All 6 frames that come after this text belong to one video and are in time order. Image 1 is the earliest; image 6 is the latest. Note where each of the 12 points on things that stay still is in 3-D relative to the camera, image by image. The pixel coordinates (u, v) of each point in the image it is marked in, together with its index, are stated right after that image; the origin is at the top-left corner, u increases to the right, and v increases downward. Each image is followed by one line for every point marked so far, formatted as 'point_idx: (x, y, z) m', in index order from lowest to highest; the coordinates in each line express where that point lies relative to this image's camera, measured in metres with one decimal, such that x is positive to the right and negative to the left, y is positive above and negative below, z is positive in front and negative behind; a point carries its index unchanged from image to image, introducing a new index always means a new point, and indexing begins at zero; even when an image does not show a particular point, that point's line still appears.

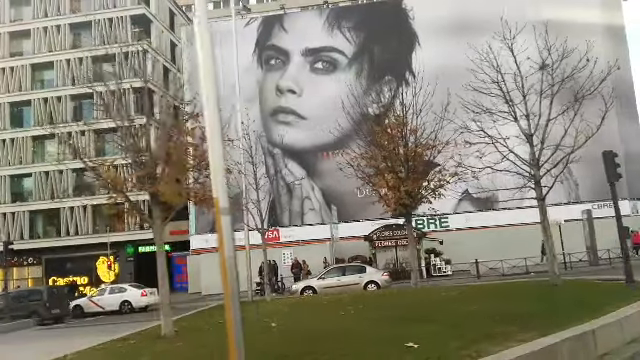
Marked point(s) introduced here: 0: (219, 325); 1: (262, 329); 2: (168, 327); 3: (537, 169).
0: (-2.6, -3.7, +15.8) m
1: (-1.4, -3.5, +13.8) m
2: (-3.8, -3.6, +15.1) m
3: (+6.8, +0.3, +19.1) m
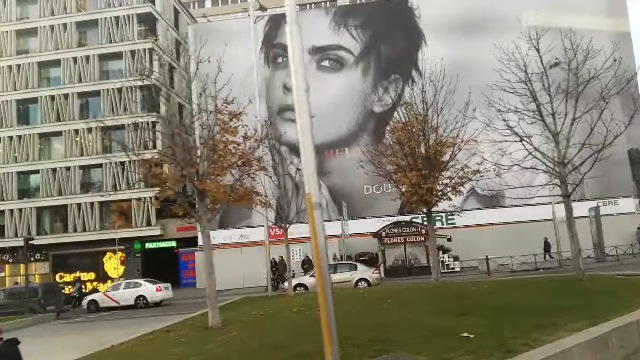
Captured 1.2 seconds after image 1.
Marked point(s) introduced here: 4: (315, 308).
0: (-1.5, -3.6, +16.2) m
1: (-0.3, -3.3, +14.3) m
2: (-2.7, -3.5, +15.5) m
3: (+7.8, +0.4, +19.7) m
4: (-0.1, -3.5, +16.4) m
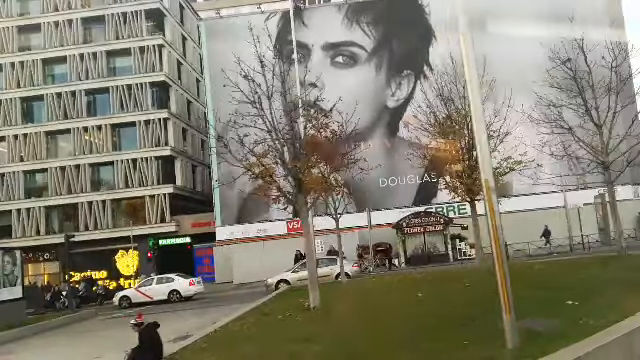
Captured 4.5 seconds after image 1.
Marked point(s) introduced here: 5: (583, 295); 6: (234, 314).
0: (+1.0, -3.4, +17.4) m
1: (+2.3, -3.1, +15.5) m
2: (-0.1, -3.3, +16.6) m
3: (+10.1, +0.9, +21.3) m
4: (+2.4, -3.2, +17.7) m
5: (+6.2, -2.7, +14.1) m
6: (-2.7, -4.4, +19.7) m
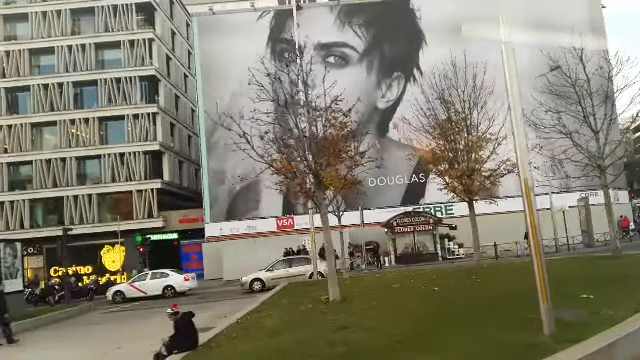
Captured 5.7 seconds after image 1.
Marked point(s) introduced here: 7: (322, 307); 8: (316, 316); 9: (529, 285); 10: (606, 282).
0: (+1.5, -3.3, +18.0) m
1: (+2.9, -3.0, +16.2) m
2: (+0.4, -3.2, +17.2) m
3: (+10.5, +0.8, +22.4) m
4: (+2.9, -3.2, +18.4) m
5: (+6.9, -2.7, +15.0) m
6: (-2.3, -4.2, +20.2) m
7: (0.0, -3.5, +16.6) m
8: (-0.1, -3.5, +15.3) m
9: (+5.7, -2.9, +16.4) m
10: (+7.5, -2.7, +15.8) m
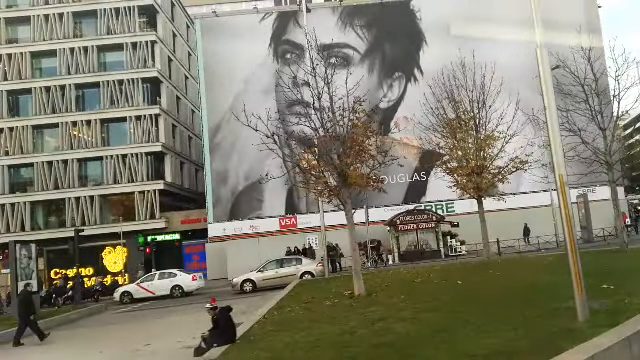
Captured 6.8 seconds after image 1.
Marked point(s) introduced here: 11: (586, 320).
0: (+2.2, -3.2, +18.5) m
1: (+3.7, -3.0, +16.8) m
2: (+1.2, -3.1, +17.7) m
3: (+11.1, +0.9, +23.0) m
4: (+3.7, -3.1, +18.9) m
5: (+7.7, -2.6, +15.6) m
6: (-1.6, -4.2, +20.6) m
7: (+0.8, -3.4, +17.1) m
8: (+0.7, -3.4, +15.7) m
9: (+6.4, -2.8, +17.0) m
10: (+8.3, -2.6, +16.5) m
11: (+4.9, -2.6, +11.1) m
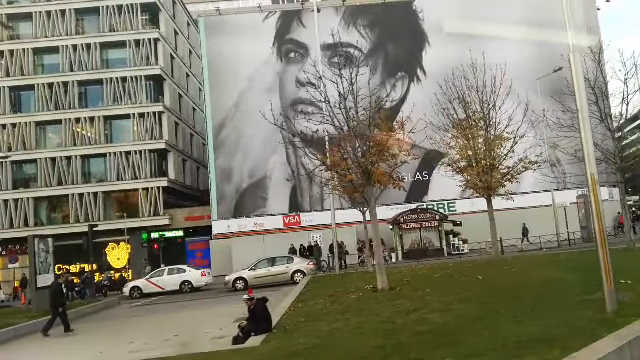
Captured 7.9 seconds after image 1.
0: (+3.0, -3.2, +19.2) m
1: (+4.5, -2.9, +17.4) m
2: (+1.9, -3.1, +18.3) m
3: (+11.8, +0.9, +23.8) m
4: (+4.4, -3.0, +19.5) m
5: (+8.4, -2.6, +16.3) m
6: (-1.0, -4.1, +21.2) m
7: (+1.5, -3.3, +17.7) m
8: (+1.5, -3.3, +16.3) m
9: (+7.2, -2.7, +17.7) m
10: (+9.1, -2.6, +17.2) m
11: (+5.8, -2.6, +11.7) m
